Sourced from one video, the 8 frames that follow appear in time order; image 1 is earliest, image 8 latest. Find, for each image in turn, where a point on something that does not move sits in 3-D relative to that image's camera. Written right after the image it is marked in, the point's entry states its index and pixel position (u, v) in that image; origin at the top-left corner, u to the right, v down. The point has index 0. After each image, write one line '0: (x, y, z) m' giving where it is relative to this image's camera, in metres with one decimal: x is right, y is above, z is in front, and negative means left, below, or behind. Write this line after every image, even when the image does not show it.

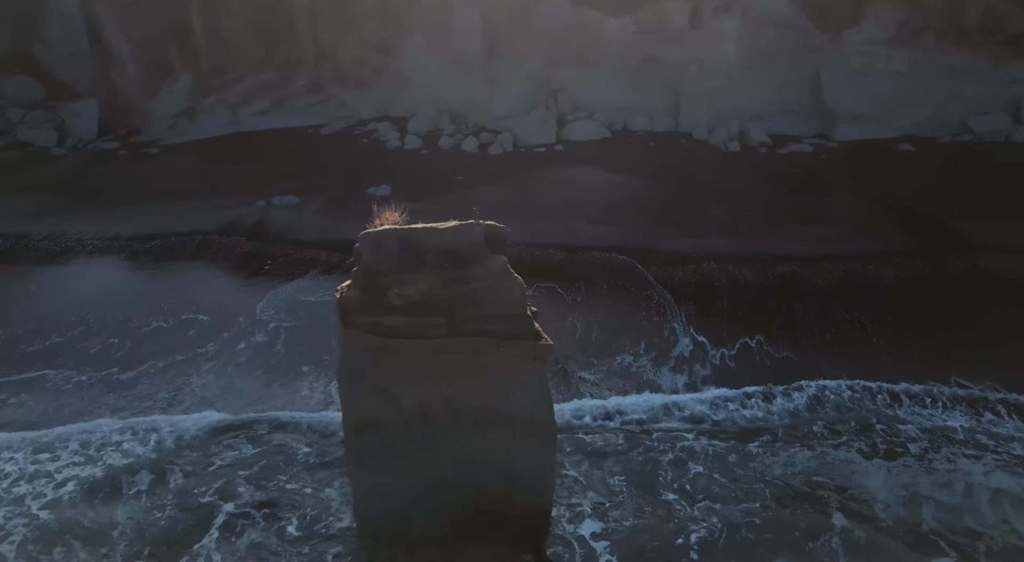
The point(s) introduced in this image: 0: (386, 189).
0: (-1.5, +1.1, +7.9) m
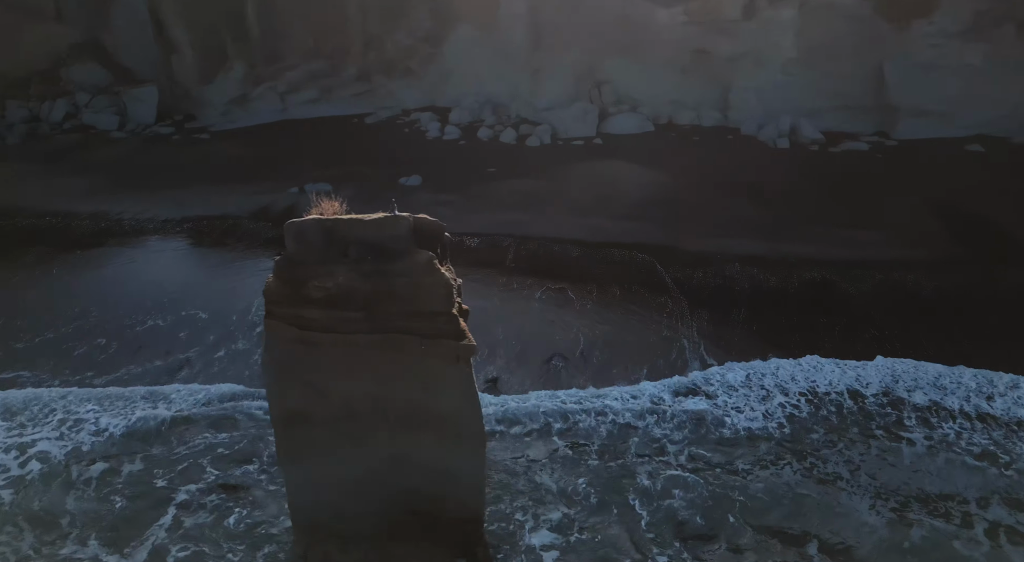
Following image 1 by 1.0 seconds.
0: (-1.1, +1.2, +7.9) m
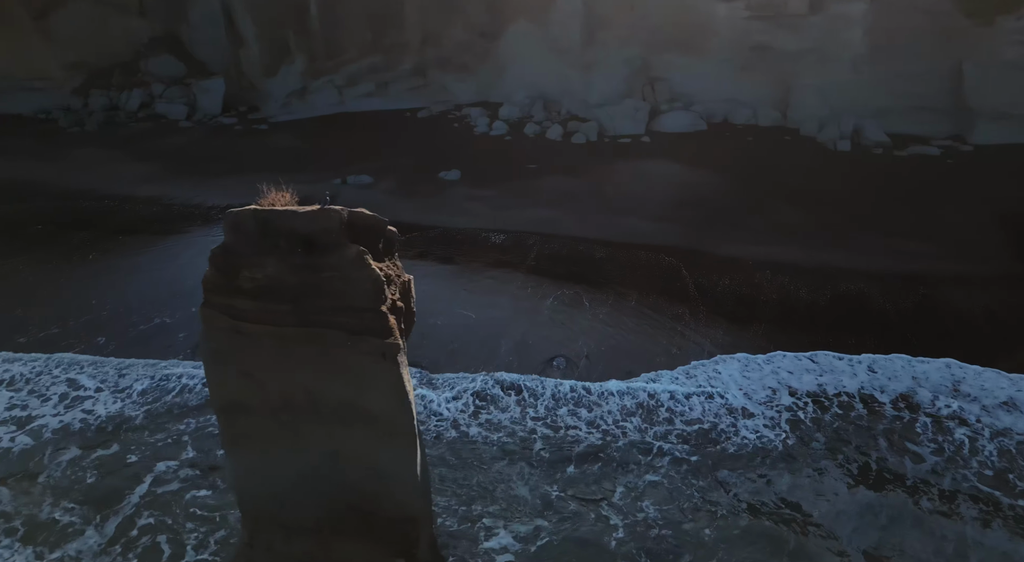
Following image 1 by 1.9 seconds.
0: (-0.7, +1.3, +7.9) m
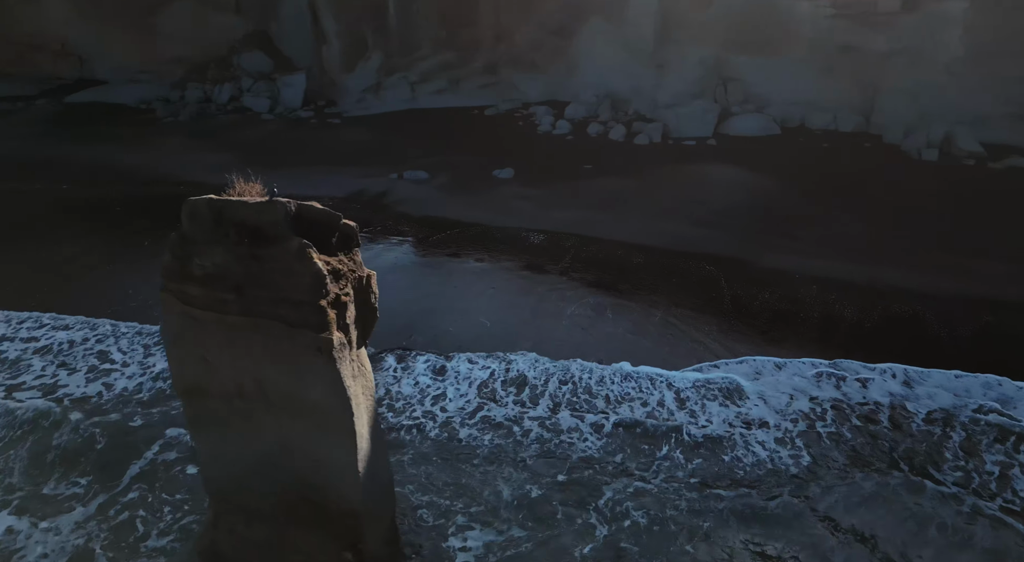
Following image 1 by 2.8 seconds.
0: (0.0, +1.3, +7.9) m
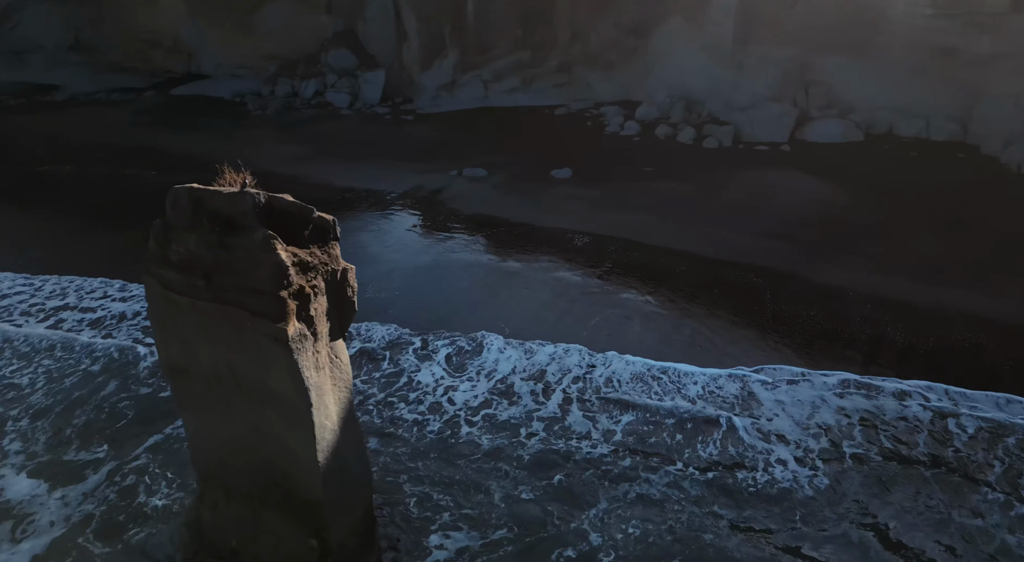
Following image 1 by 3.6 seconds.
0: (+0.7, +1.3, +7.8) m
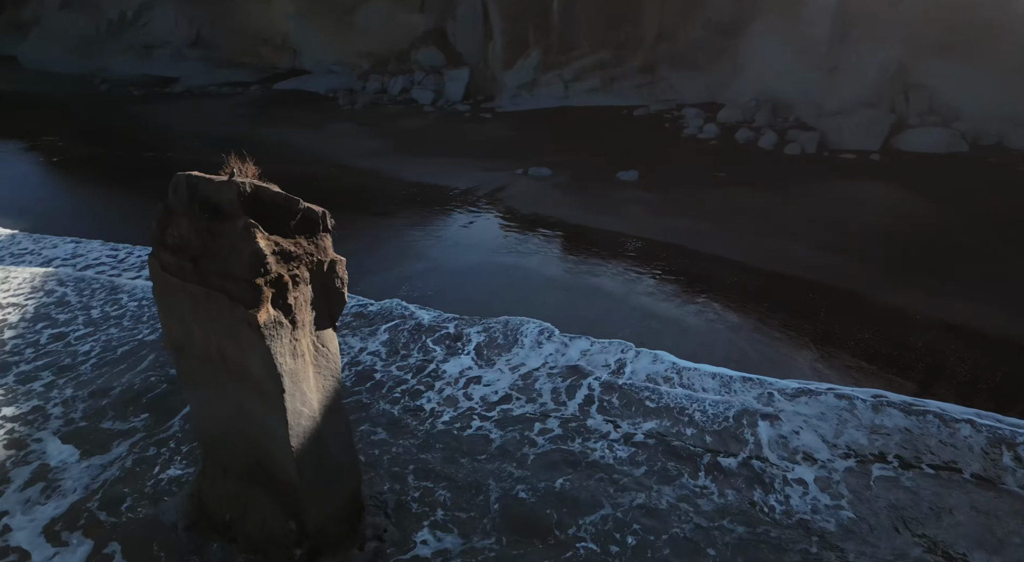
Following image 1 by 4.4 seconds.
0: (+1.4, +1.2, +7.6) m
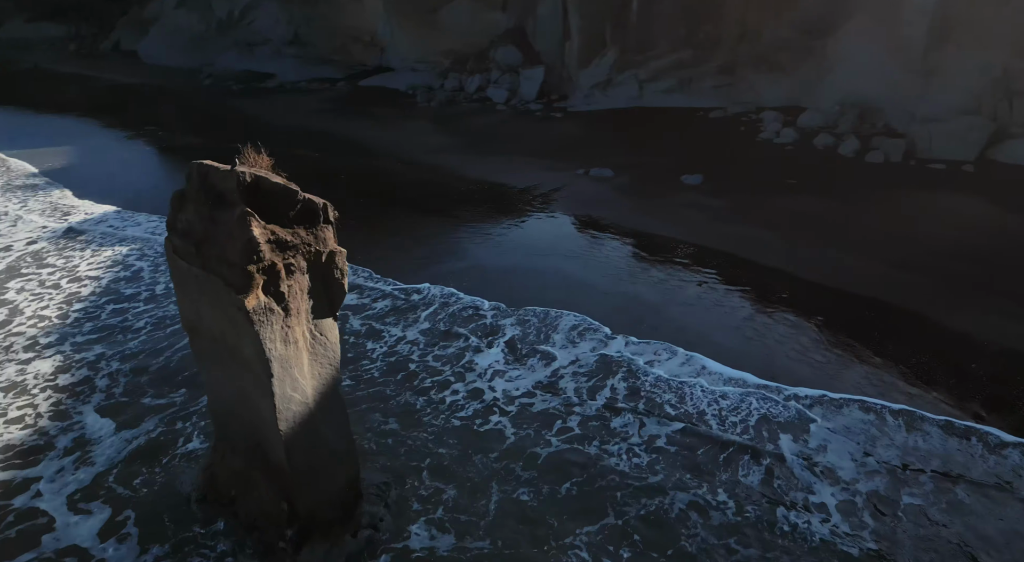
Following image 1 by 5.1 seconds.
0: (+2.1, +1.2, +7.4) m
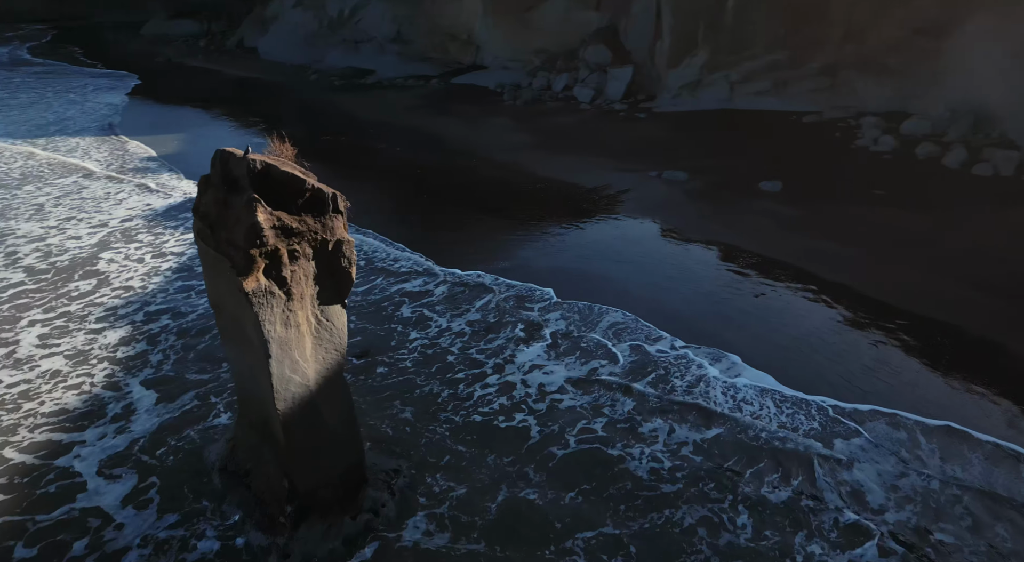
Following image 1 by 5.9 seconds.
0: (+2.8, +1.0, +7.0) m
